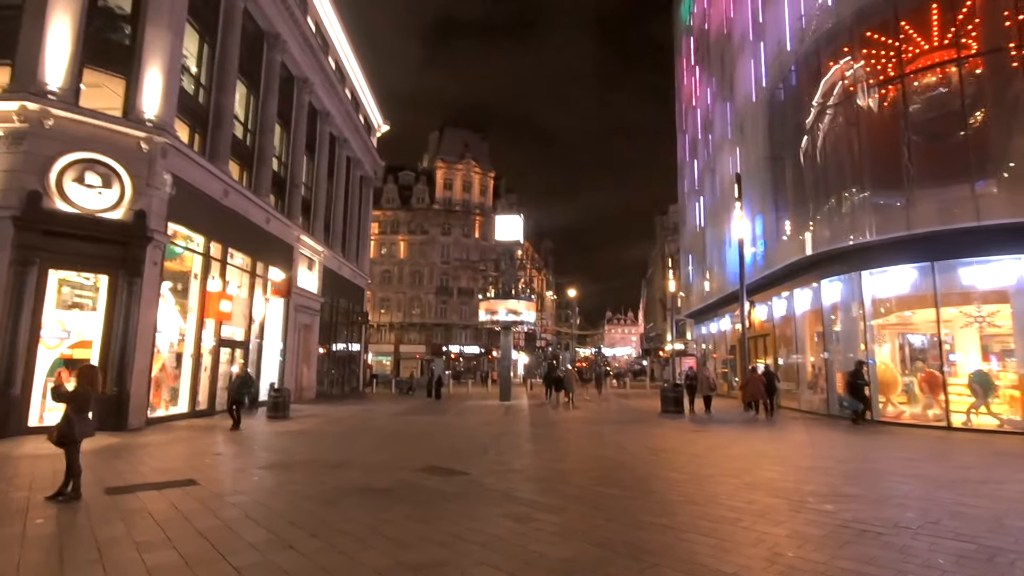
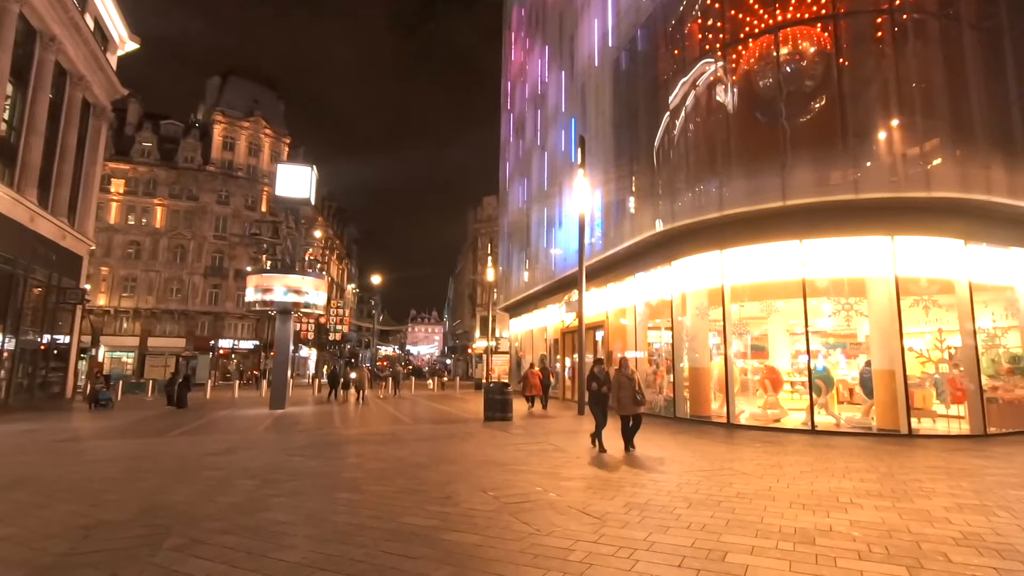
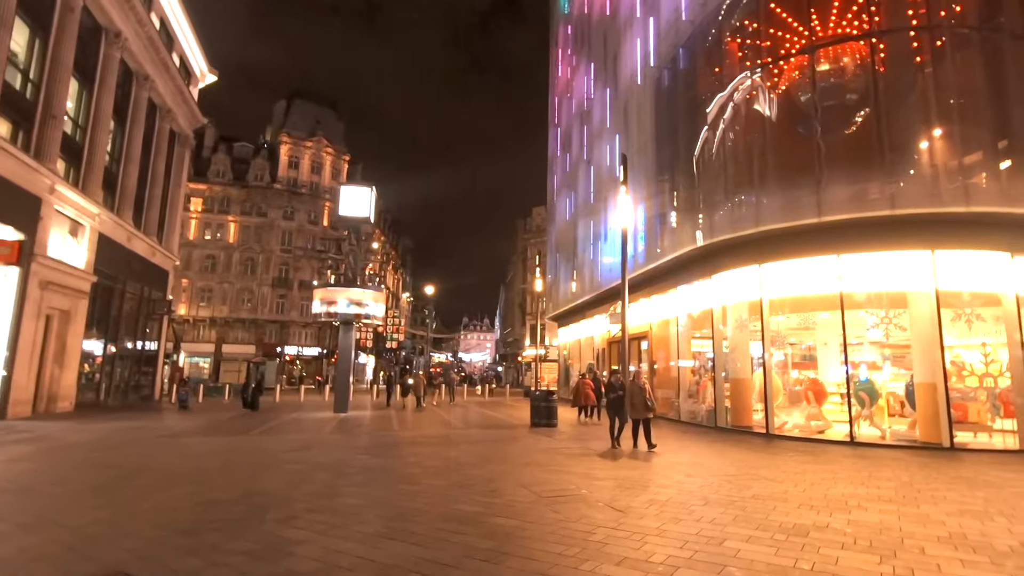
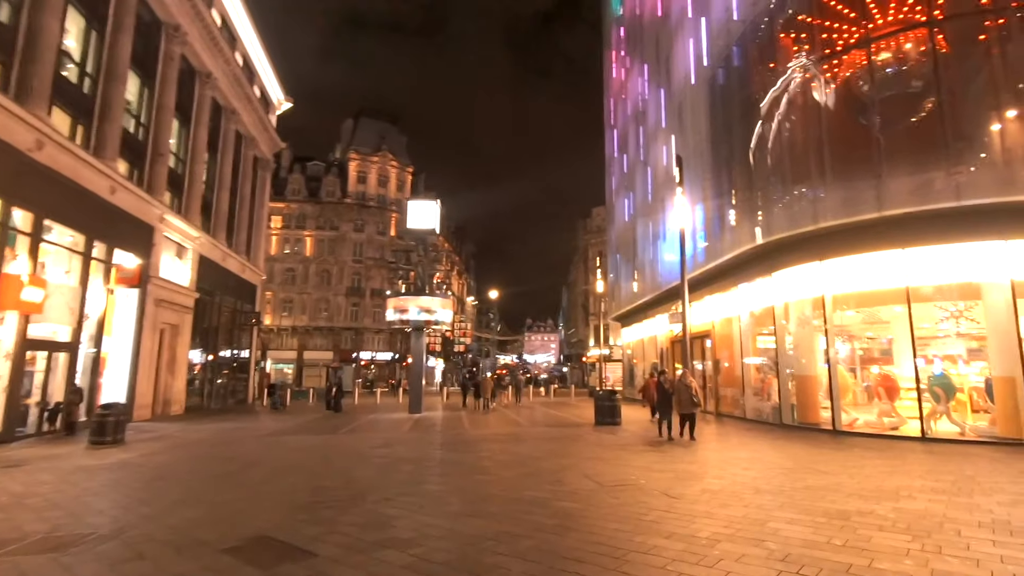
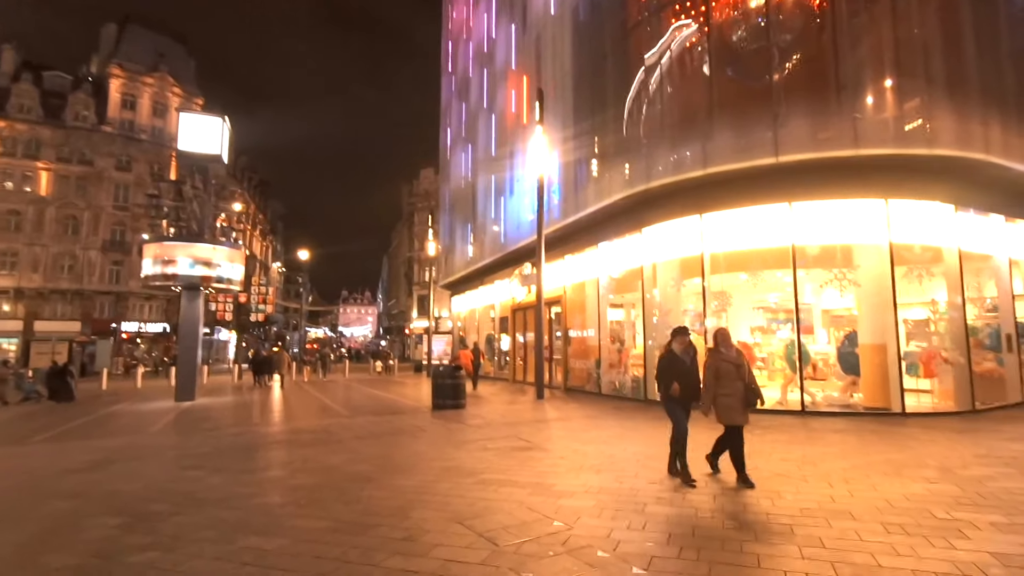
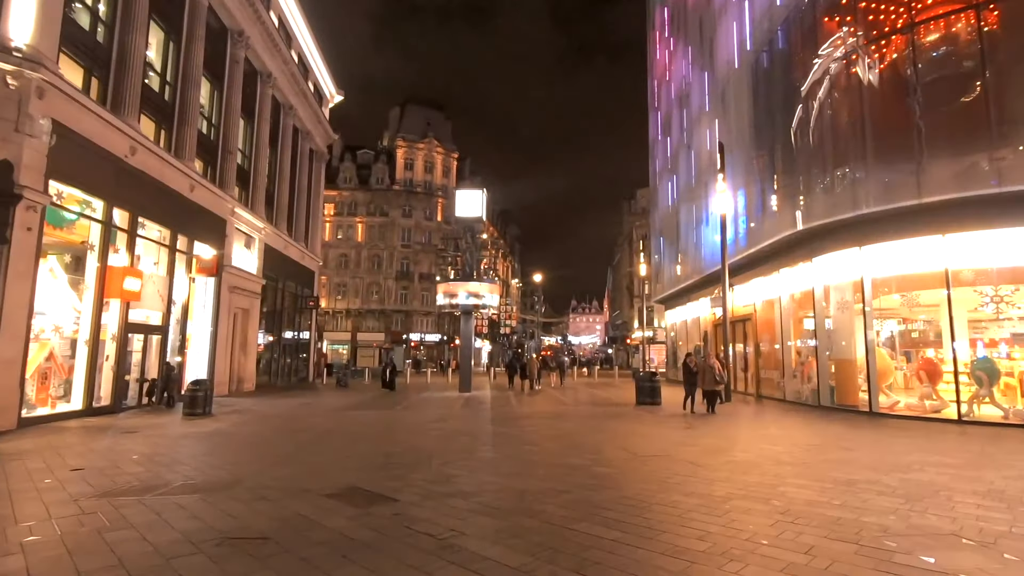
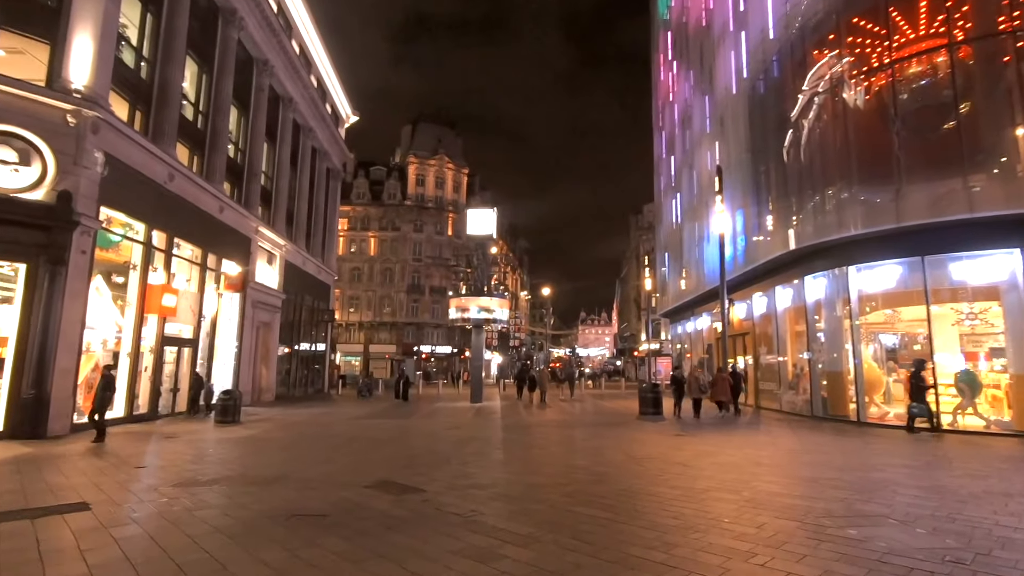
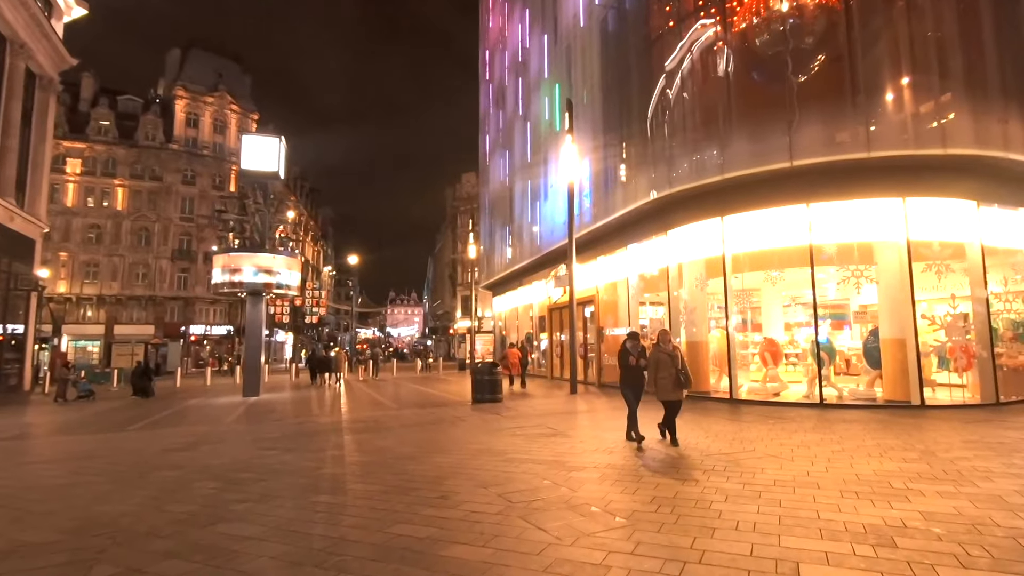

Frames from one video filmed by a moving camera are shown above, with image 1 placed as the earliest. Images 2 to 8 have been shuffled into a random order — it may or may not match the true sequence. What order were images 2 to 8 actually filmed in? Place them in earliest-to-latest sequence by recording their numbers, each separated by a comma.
7, 6, 4, 3, 2, 8, 5
